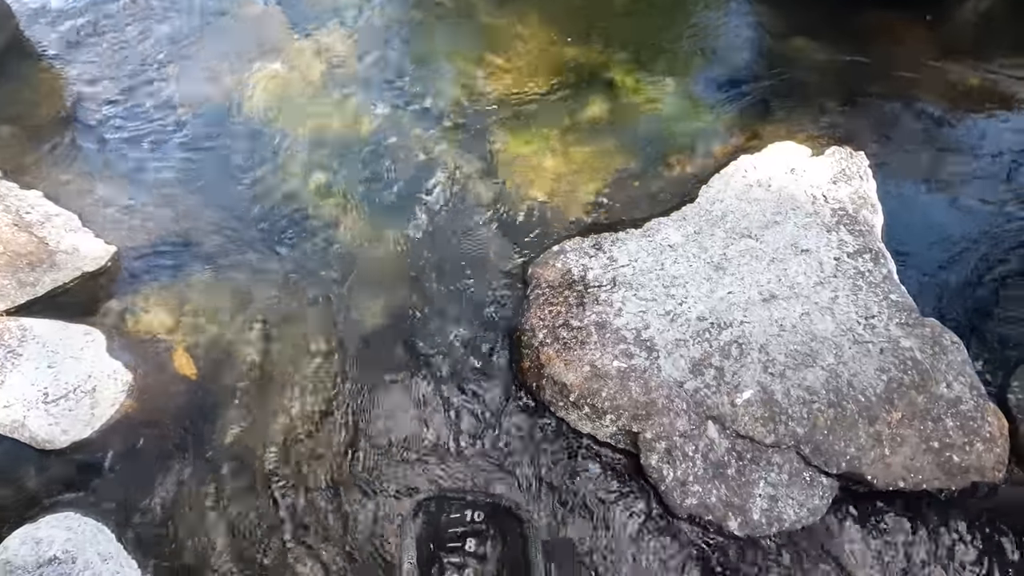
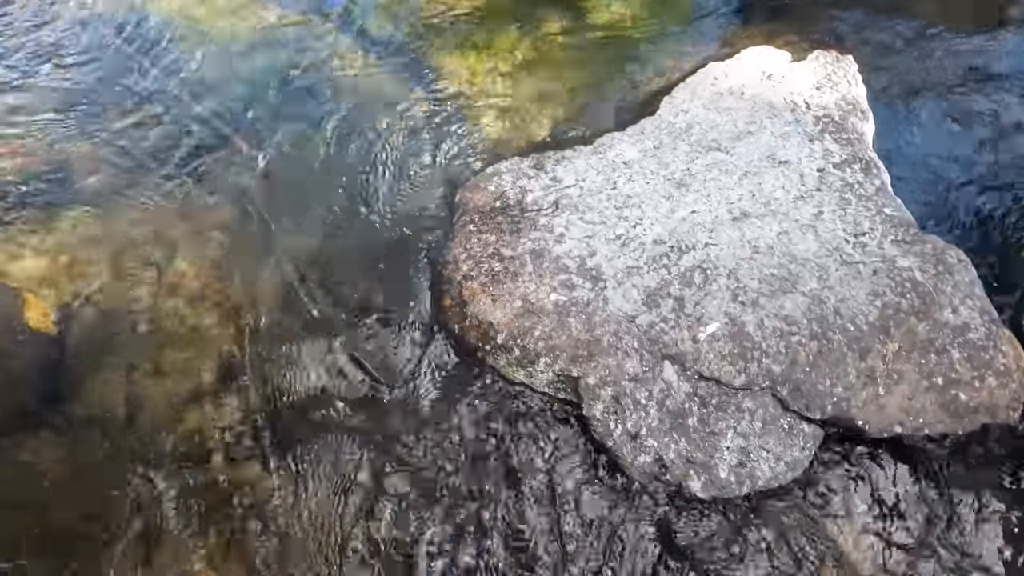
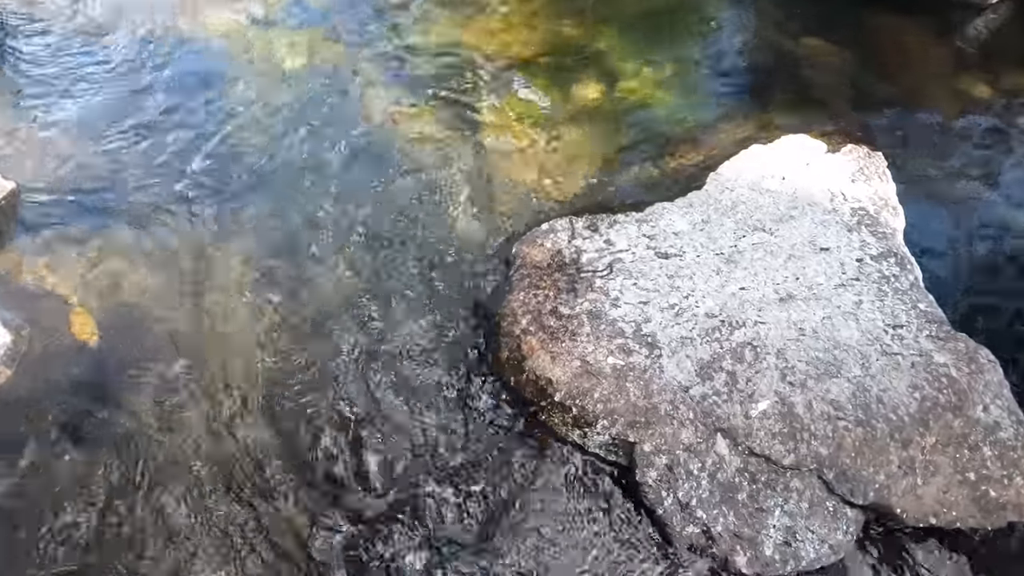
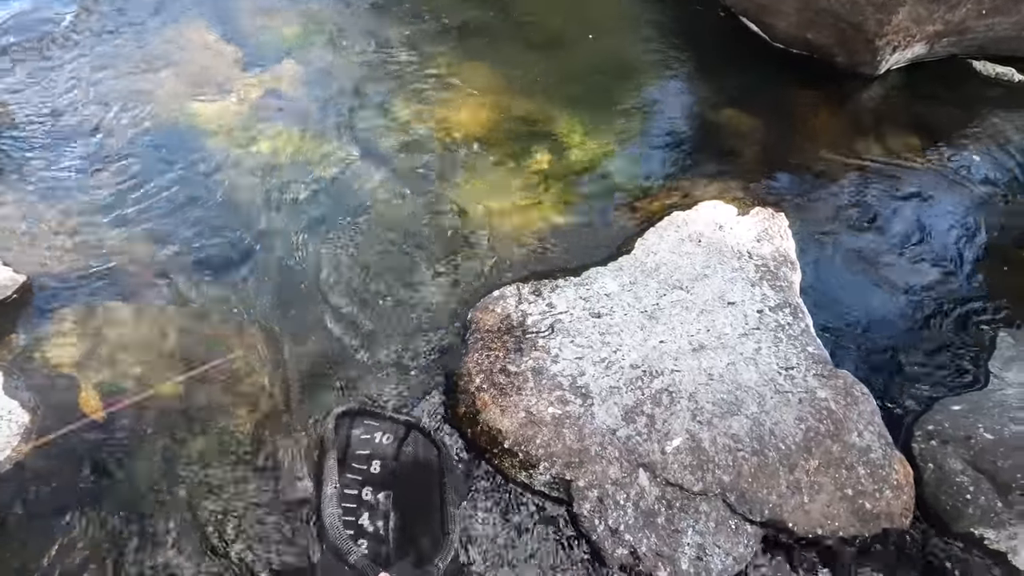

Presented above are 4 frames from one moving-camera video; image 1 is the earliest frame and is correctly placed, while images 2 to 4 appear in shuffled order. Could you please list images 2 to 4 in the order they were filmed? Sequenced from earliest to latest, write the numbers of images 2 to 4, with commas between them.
2, 4, 3
